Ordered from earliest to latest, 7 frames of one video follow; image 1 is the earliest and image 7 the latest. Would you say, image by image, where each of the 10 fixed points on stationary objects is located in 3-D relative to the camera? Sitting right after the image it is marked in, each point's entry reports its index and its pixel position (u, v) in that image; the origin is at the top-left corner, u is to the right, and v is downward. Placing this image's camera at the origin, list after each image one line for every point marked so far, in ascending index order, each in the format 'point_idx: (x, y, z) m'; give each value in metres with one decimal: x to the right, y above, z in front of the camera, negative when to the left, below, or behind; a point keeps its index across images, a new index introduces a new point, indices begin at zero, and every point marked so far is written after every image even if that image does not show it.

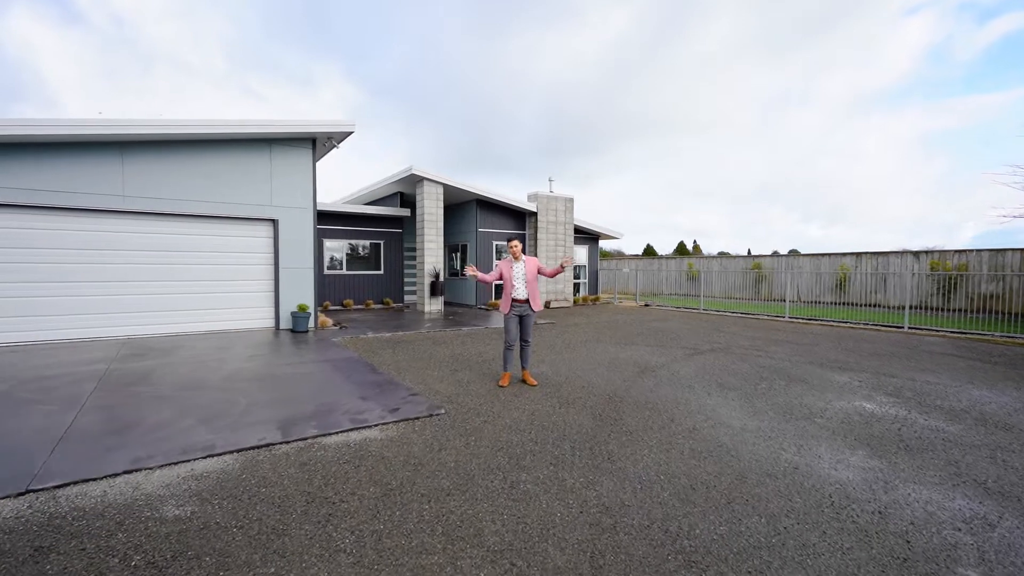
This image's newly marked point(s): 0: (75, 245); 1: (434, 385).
0: (-6.8, +0.6, +7.3) m
1: (-0.9, -1.1, +5.4) m
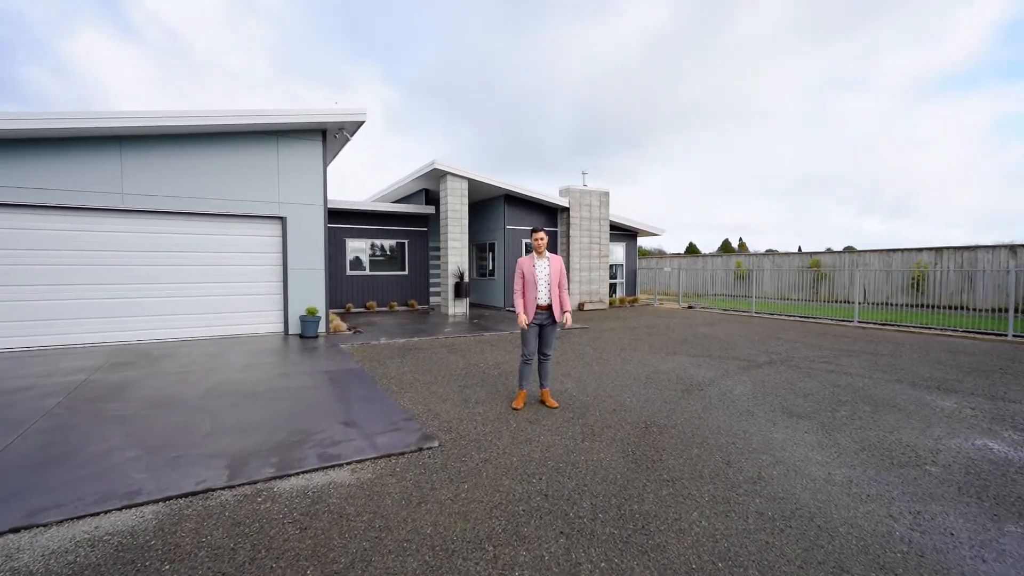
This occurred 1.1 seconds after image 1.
0: (-6.4, +0.6, +6.9) m
1: (-0.7, -1.2, +4.6) m
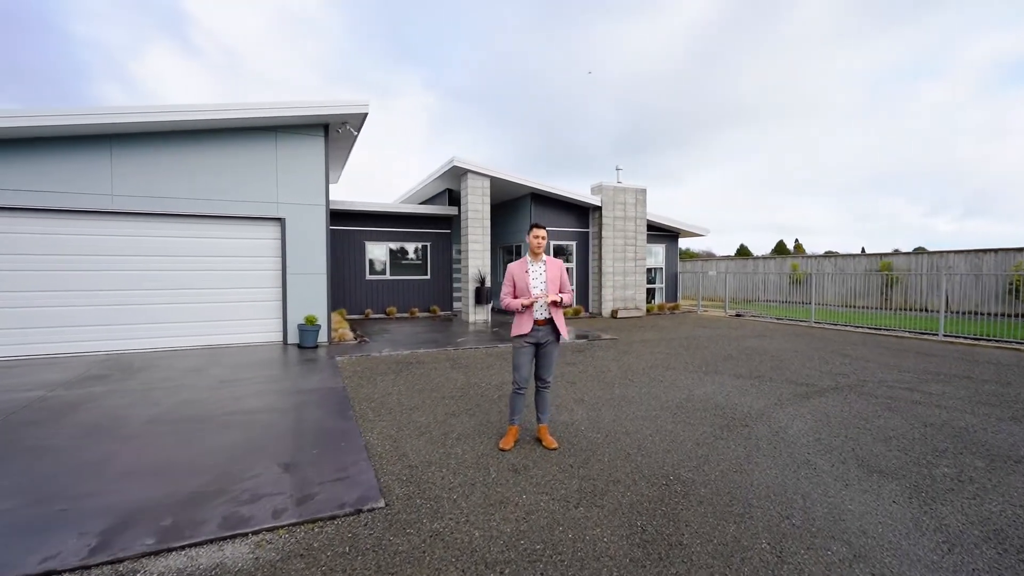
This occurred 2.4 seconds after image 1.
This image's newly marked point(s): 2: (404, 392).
0: (-6.3, +0.5, +6.6) m
1: (-0.8, -1.2, +3.7) m
2: (-1.2, -1.2, +5.3) m
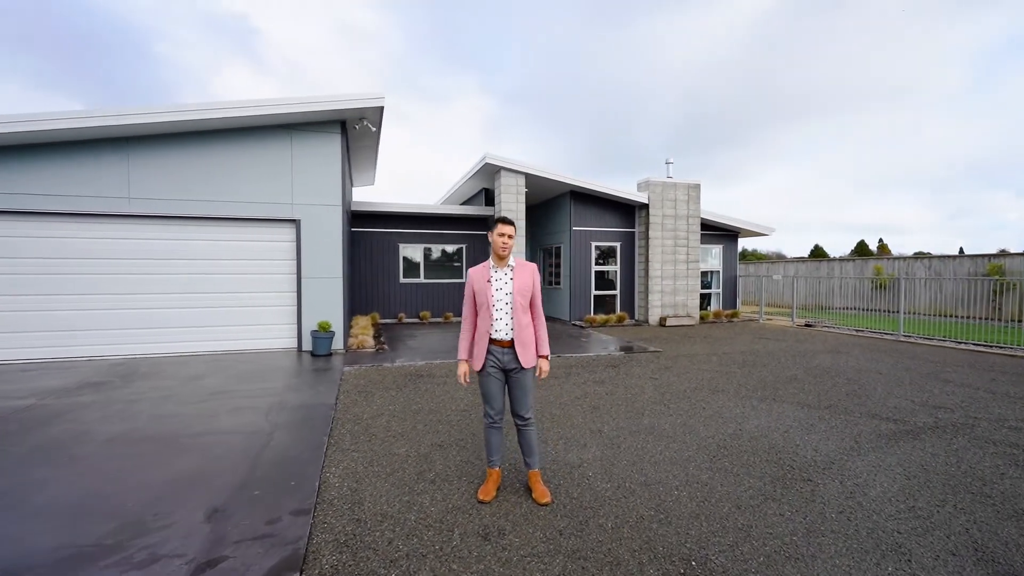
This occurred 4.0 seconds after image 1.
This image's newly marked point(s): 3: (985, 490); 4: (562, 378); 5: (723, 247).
0: (-6.0, +0.5, +6.6) m
1: (-0.9, -1.3, +3.1) m
2: (-1.1, -1.2, +4.7) m
3: (+3.1, -1.3, +3.1) m
4: (+0.6, -1.2, +6.1) m
5: (+6.3, +1.2, +14.0) m
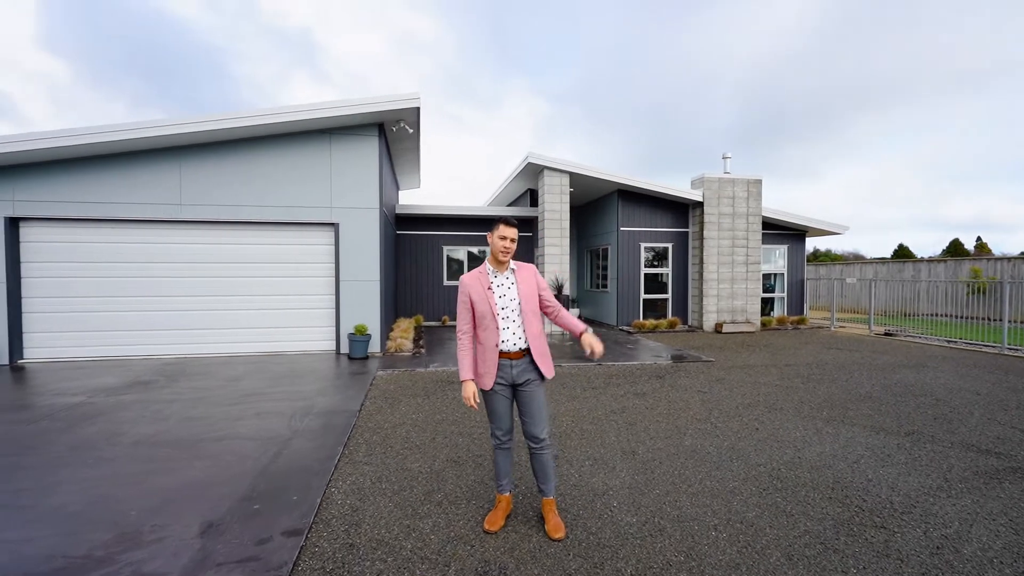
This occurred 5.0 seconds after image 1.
0: (-5.5, +0.4, +7.0) m
1: (-0.9, -1.3, +2.9) m
2: (-0.9, -1.3, +4.5) m
3: (+3.1, -1.4, +2.4) m
4: (+1.1, -1.2, +5.7) m
5: (+7.6, +1.1, +12.9) m
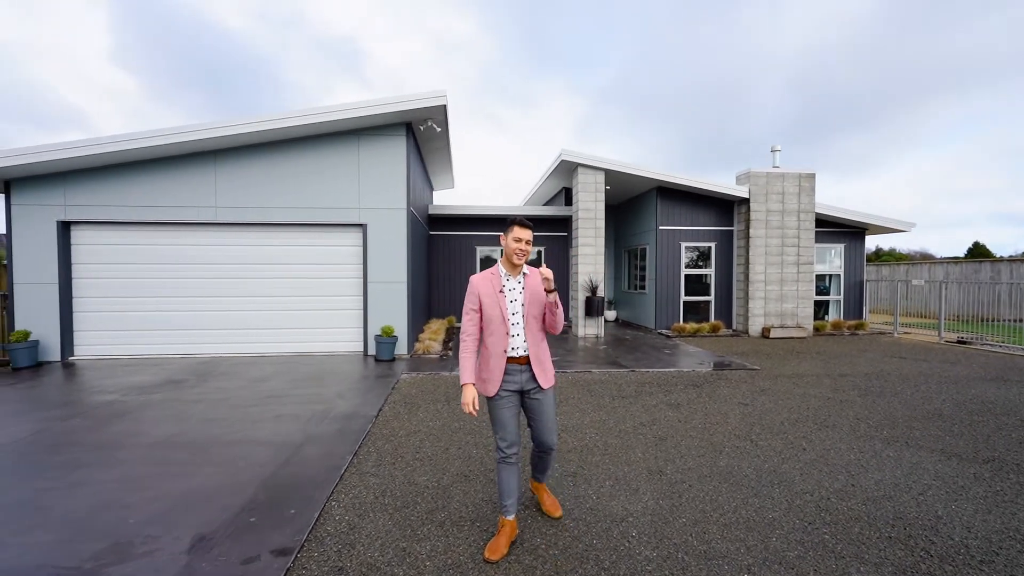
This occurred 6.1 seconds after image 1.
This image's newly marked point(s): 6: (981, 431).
0: (-5.1, +0.4, +7.2) m
1: (-0.8, -1.4, +2.7) m
2: (-0.7, -1.3, +4.3) m
3: (+3.1, -1.4, +1.9) m
4: (+1.3, -1.3, +5.3) m
5: (+8.5, +1.1, +12.0) m
6: (+4.3, -1.3, +4.3) m
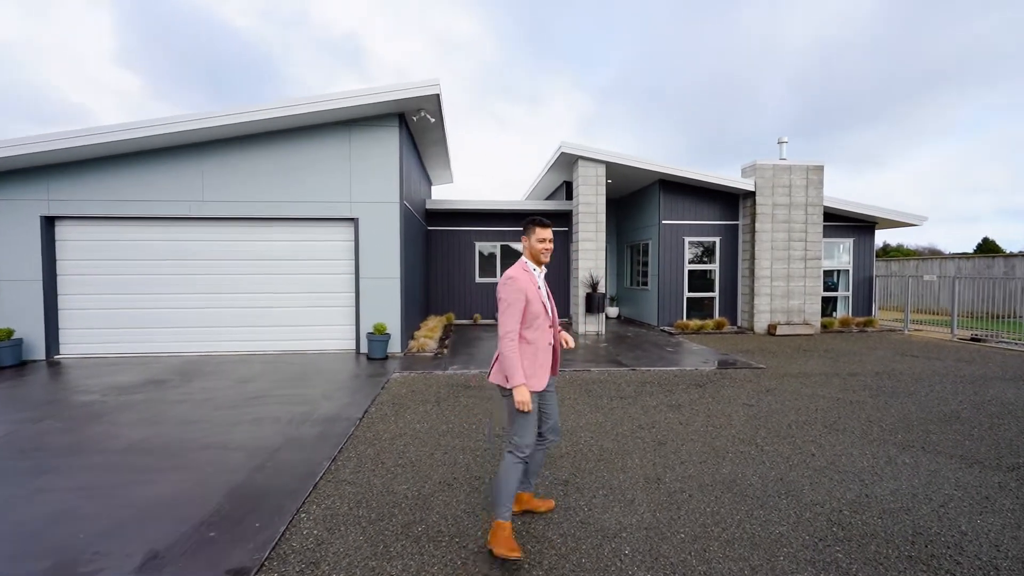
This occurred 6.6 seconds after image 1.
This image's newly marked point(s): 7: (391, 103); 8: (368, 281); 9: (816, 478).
0: (-5.1, +0.5, +7.0) m
1: (-0.9, -1.3, +2.5) m
2: (-0.8, -1.3, +4.1) m
3: (+3.0, -1.4, +1.6) m
4: (+1.3, -1.2, +5.1) m
5: (+8.5, +1.2, +11.6) m
6: (+4.2, -1.3, +4.0) m
7: (-1.7, +2.7, +6.8) m
8: (-2.2, +0.1, +7.2) m
9: (+2.1, -1.3, +3.3) m
